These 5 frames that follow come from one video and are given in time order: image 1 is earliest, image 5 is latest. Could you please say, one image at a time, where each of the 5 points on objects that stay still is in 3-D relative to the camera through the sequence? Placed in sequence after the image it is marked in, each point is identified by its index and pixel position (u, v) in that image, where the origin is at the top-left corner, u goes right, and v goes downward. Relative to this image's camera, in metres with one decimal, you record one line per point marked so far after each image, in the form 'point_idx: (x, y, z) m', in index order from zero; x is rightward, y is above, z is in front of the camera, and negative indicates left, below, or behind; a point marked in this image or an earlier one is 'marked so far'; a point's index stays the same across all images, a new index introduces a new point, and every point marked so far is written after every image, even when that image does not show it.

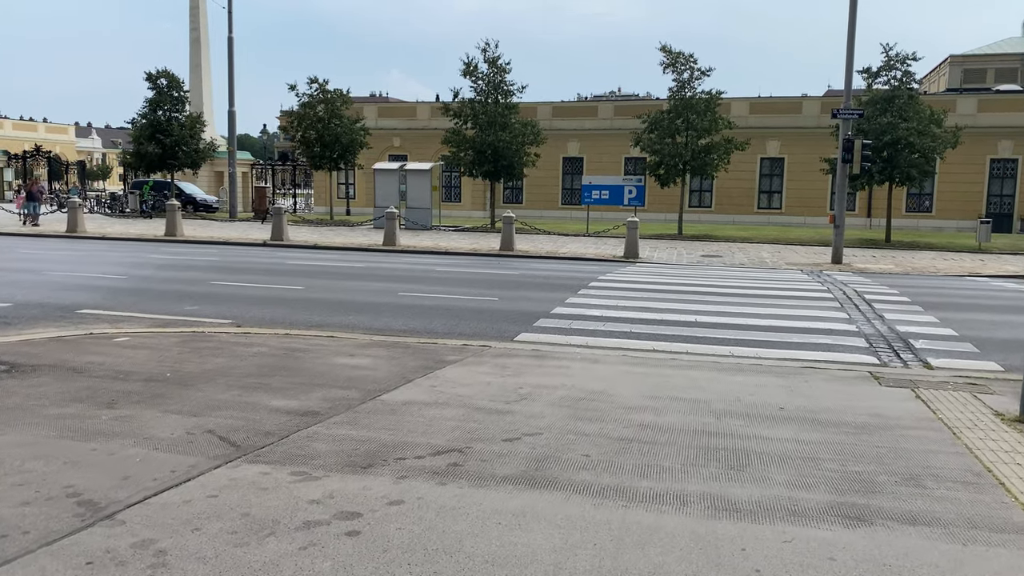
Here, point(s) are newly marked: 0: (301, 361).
0: (-2.0, -0.7, +8.1) m
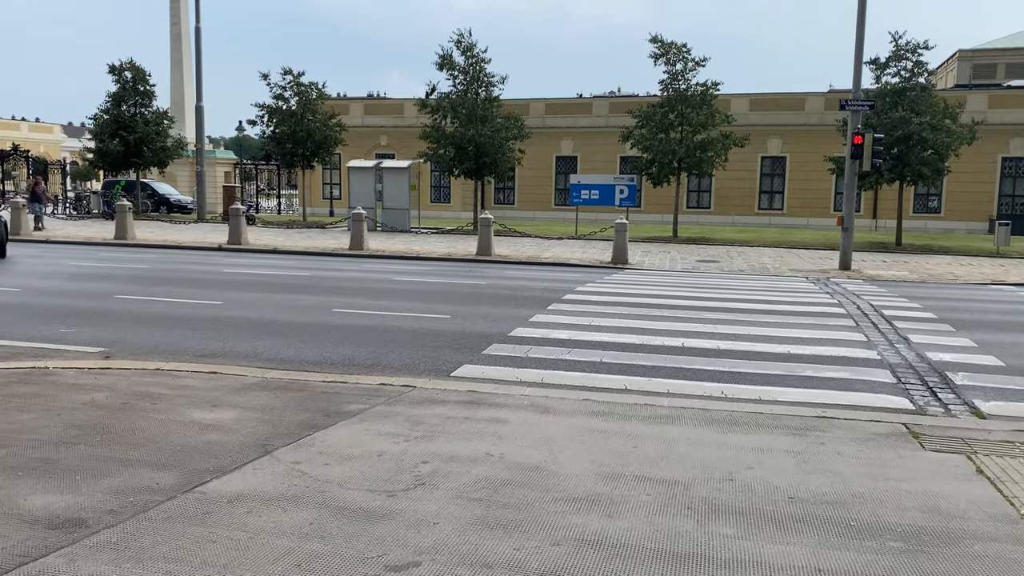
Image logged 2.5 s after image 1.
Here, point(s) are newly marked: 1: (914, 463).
0: (-2.6, -0.9, +6.0) m
1: (+2.7, -1.2, +5.6) m
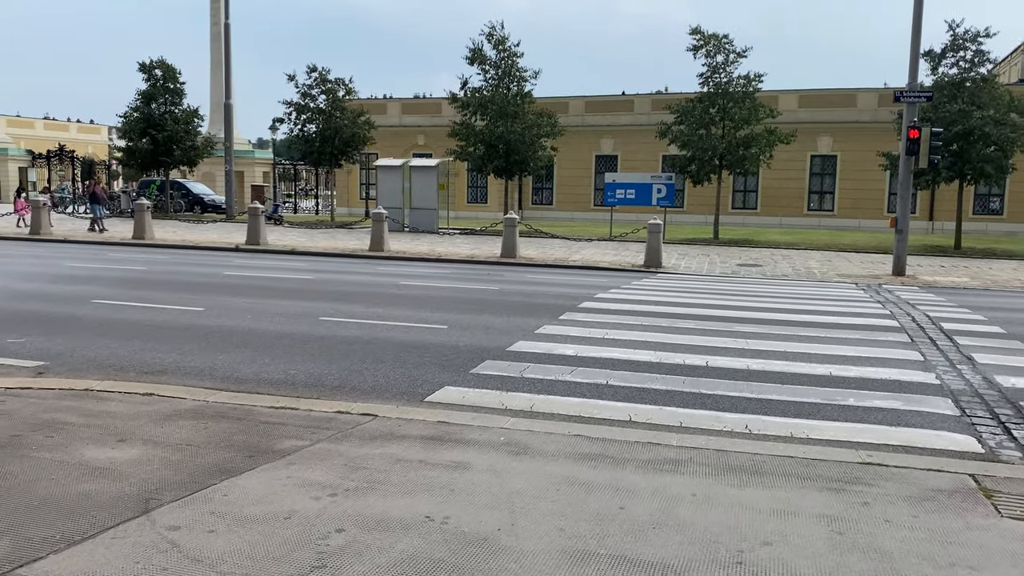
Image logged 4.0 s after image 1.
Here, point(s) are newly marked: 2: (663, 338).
0: (-2.9, -1.0, +4.9) m
1: (+2.4, -1.3, +4.3) m
2: (+1.8, -0.6, +10.0) m
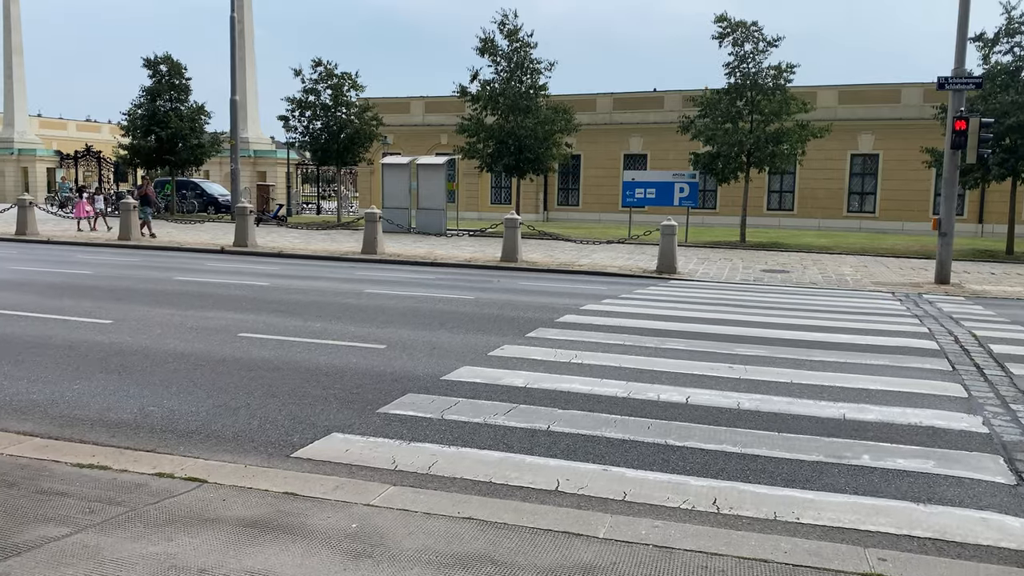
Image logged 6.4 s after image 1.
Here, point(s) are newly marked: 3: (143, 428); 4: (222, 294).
0: (-3.6, -1.1, +3.3) m
1: (+1.6, -1.4, +2.5) m
2: (+1.3, -0.7, +8.3) m
3: (-2.5, -0.9, +5.7) m
4: (-4.1, -0.1, +11.9) m
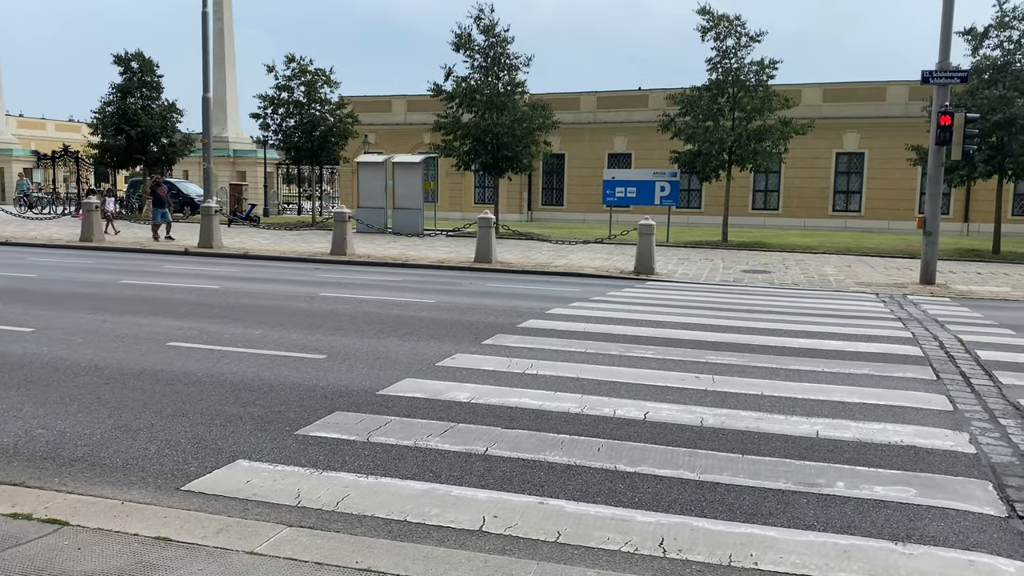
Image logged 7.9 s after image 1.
0: (-4.0, -1.1, +2.6) m
1: (+1.3, -1.4, +1.9) m
2: (+0.8, -0.8, +7.6) m
3: (-2.9, -1.0, +5.0) m
4: (-4.6, -0.1, +11.2) m
